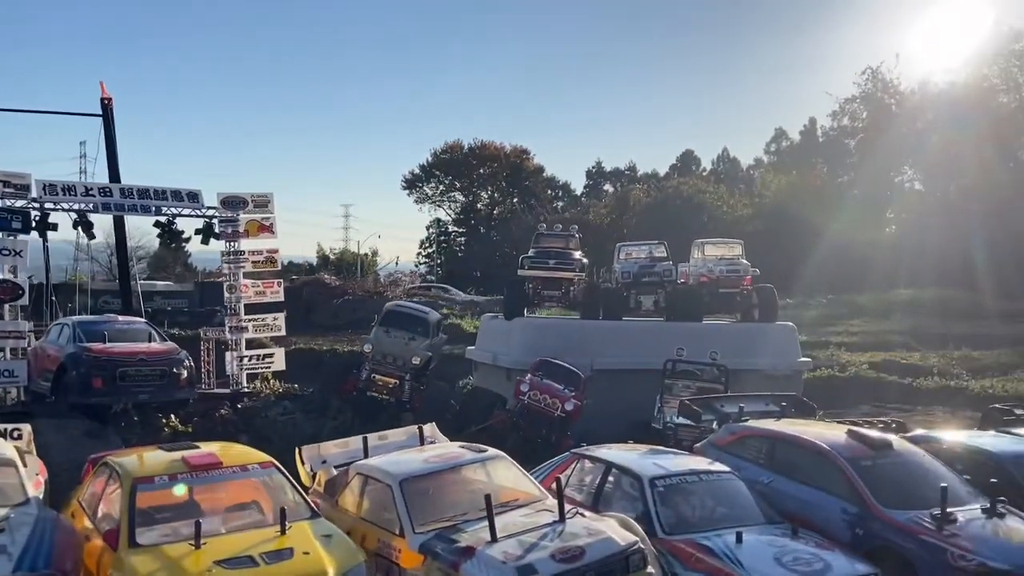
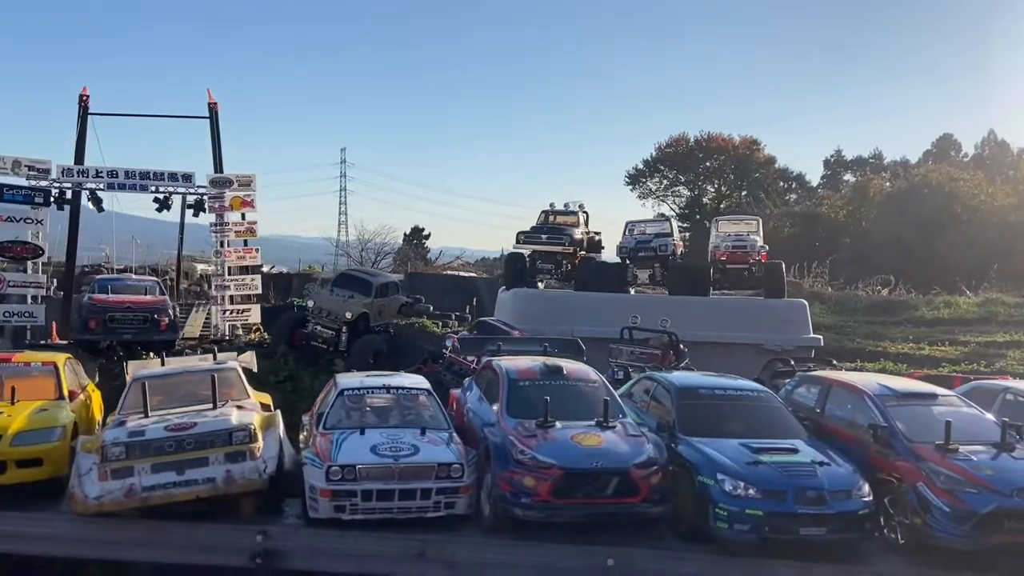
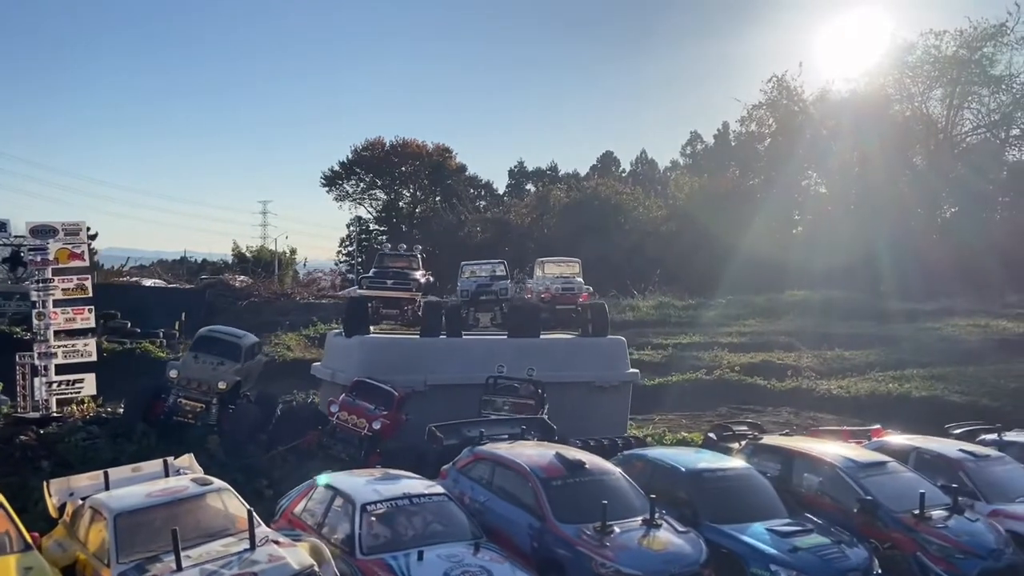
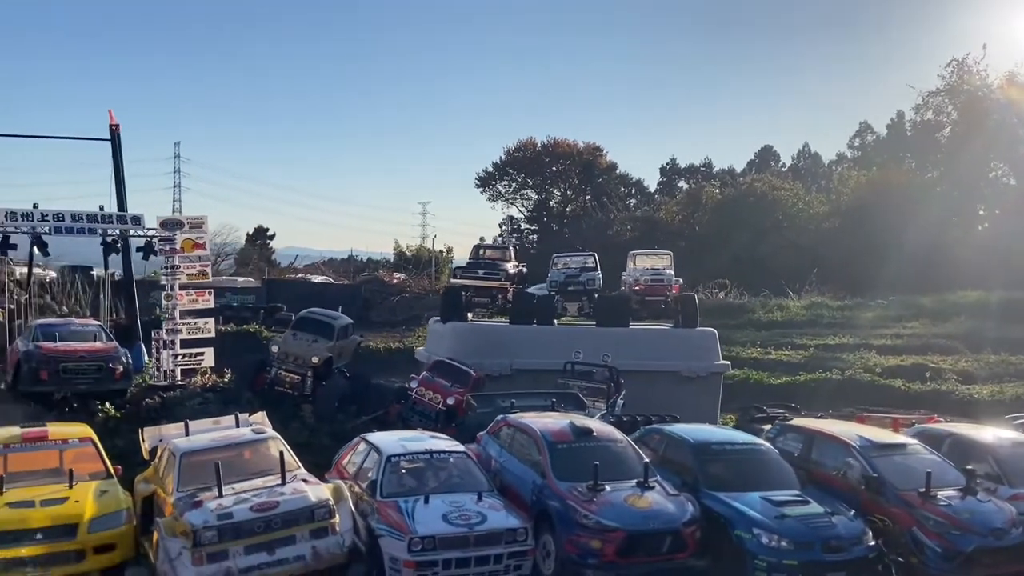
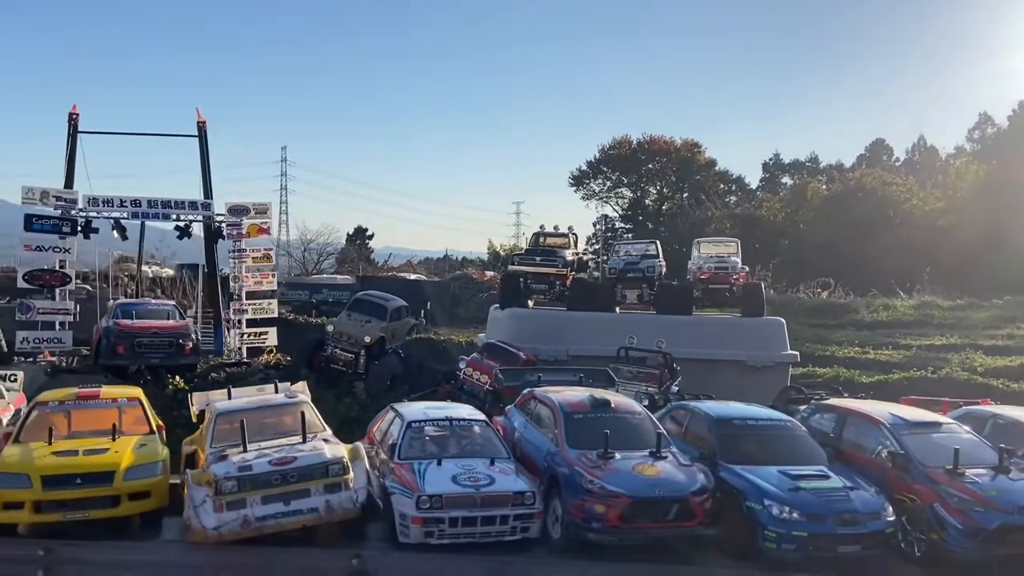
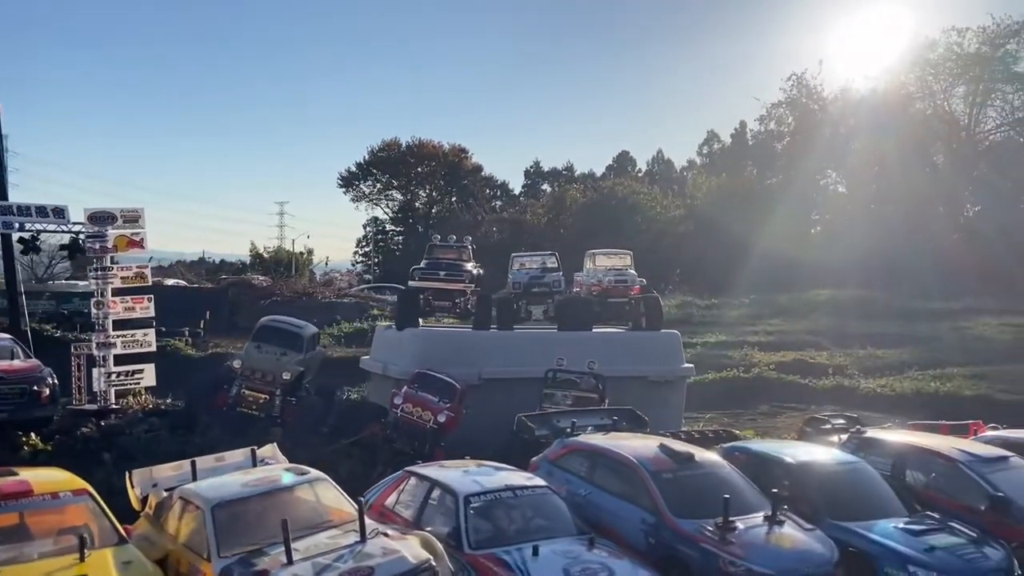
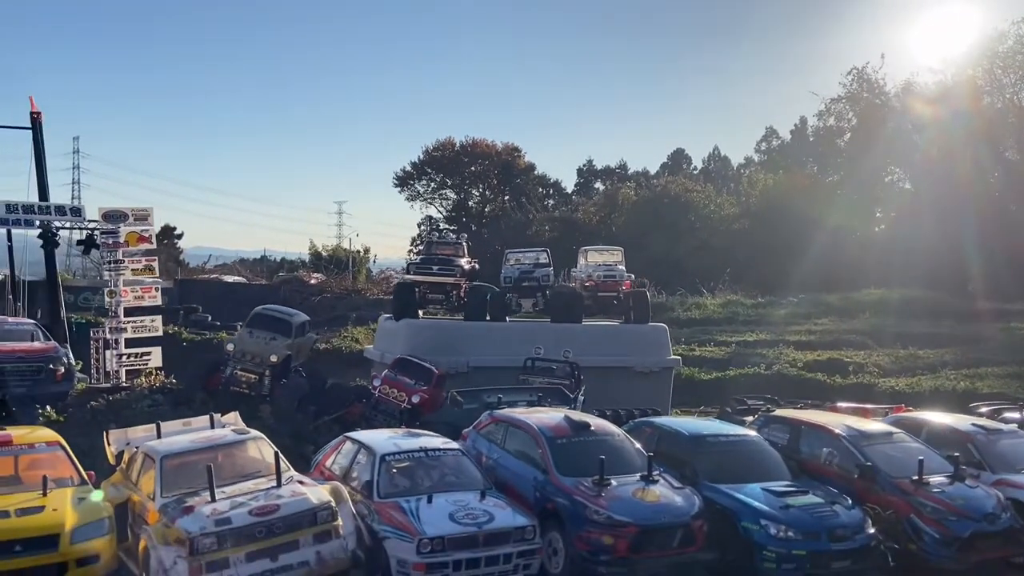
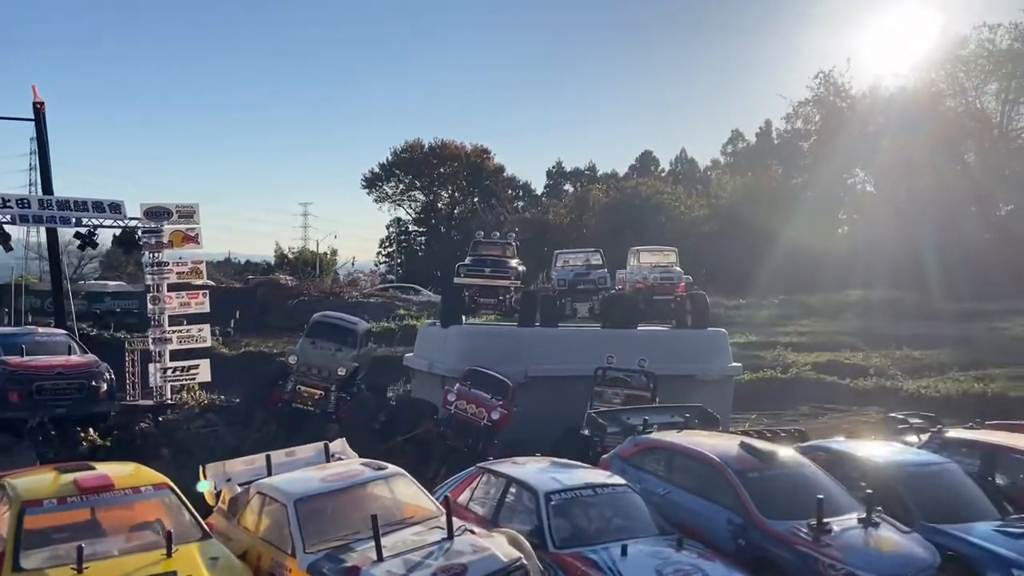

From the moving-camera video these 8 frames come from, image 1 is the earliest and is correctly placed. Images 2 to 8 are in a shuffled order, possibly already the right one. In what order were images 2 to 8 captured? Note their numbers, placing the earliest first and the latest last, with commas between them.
8, 6, 3, 7, 4, 5, 2
